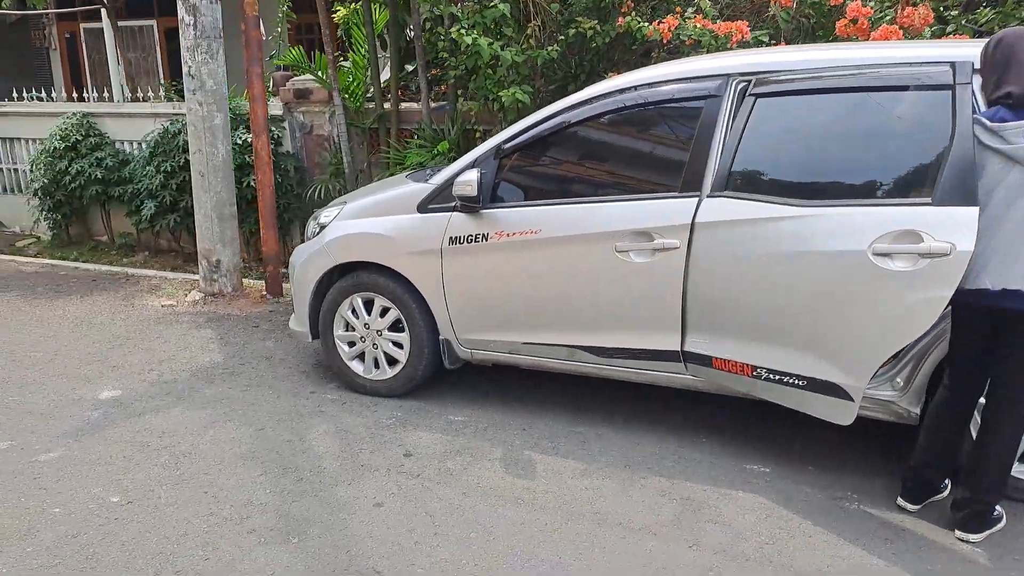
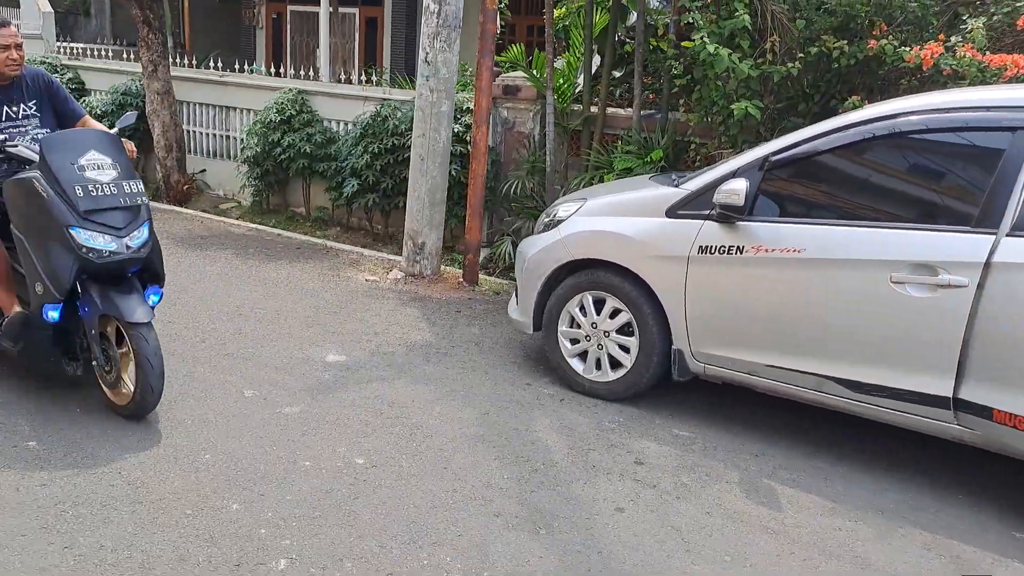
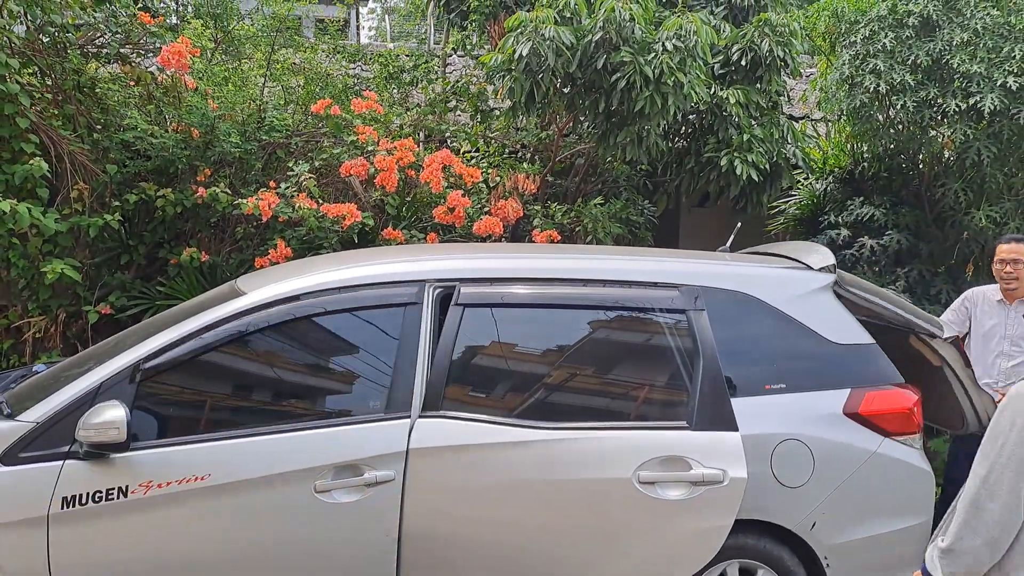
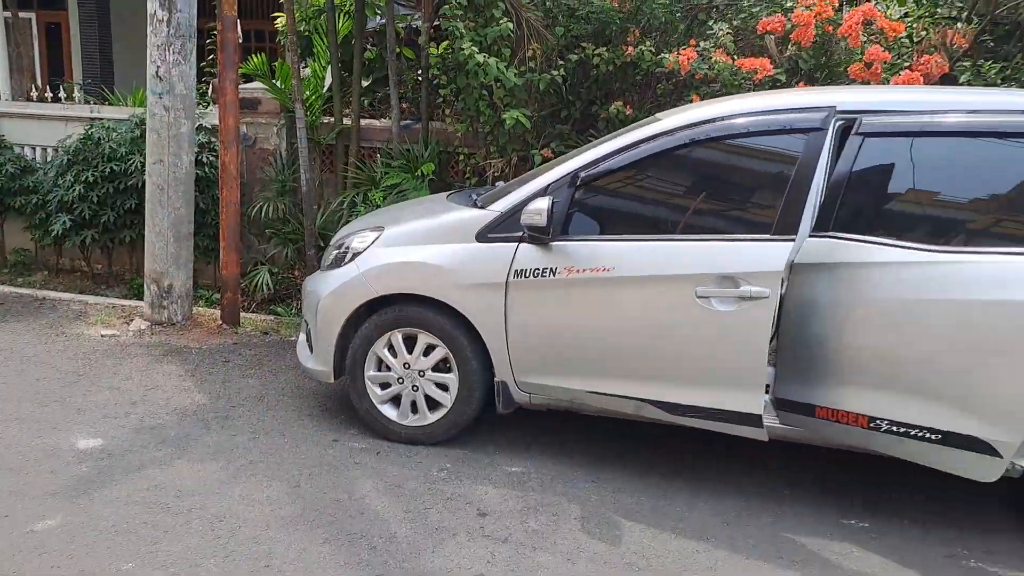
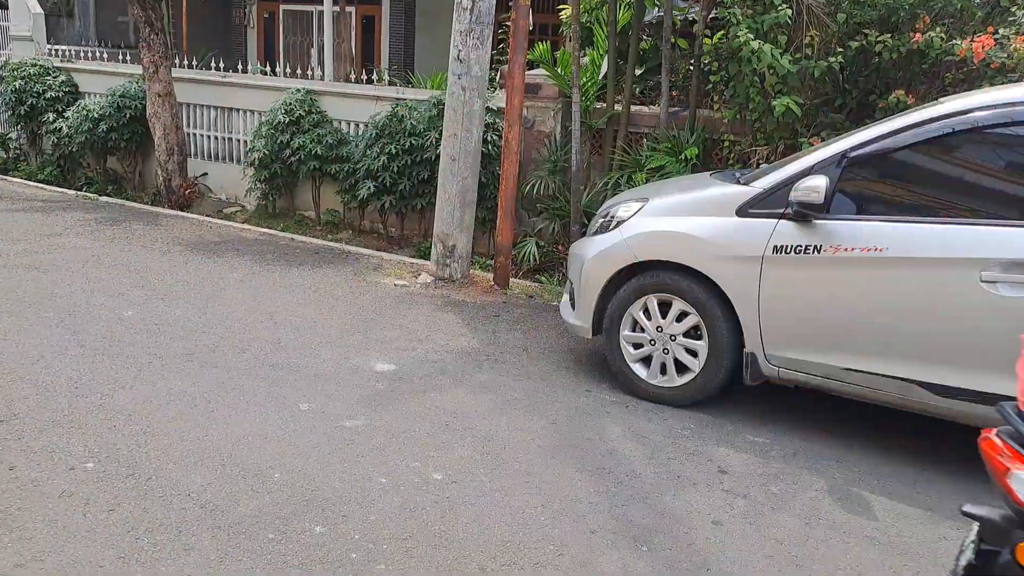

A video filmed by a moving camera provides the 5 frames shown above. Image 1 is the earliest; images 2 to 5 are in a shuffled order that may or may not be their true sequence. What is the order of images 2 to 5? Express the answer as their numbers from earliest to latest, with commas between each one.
2, 5, 4, 3
